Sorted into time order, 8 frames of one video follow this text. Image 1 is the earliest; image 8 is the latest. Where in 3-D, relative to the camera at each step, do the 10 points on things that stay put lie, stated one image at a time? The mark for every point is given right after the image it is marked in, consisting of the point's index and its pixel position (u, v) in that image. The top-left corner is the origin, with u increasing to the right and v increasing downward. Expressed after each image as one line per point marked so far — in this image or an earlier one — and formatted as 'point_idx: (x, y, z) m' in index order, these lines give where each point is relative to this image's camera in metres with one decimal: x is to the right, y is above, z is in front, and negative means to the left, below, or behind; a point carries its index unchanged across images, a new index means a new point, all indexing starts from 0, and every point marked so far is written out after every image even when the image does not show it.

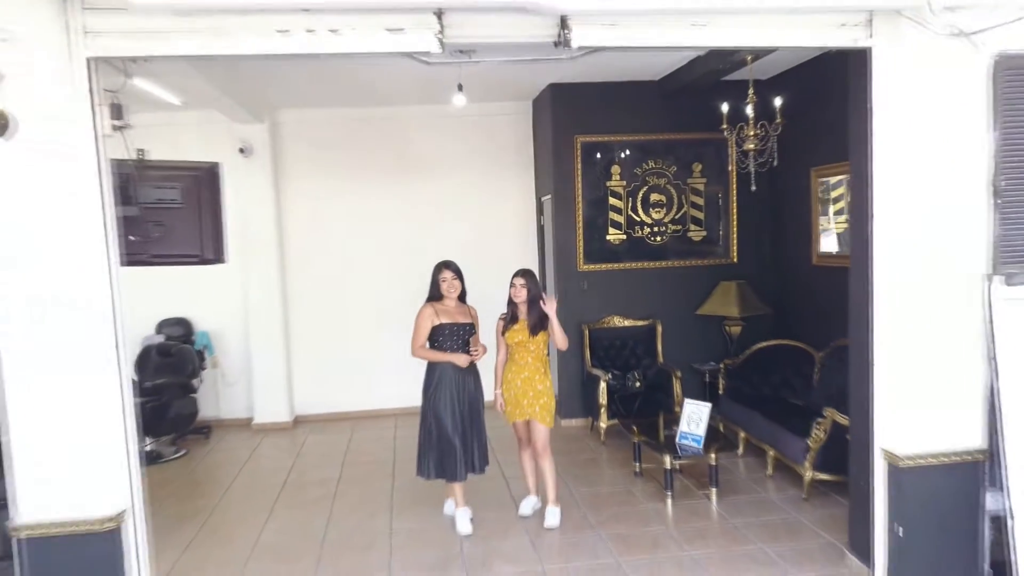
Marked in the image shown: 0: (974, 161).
0: (+1.0, +0.3, +3.2) m
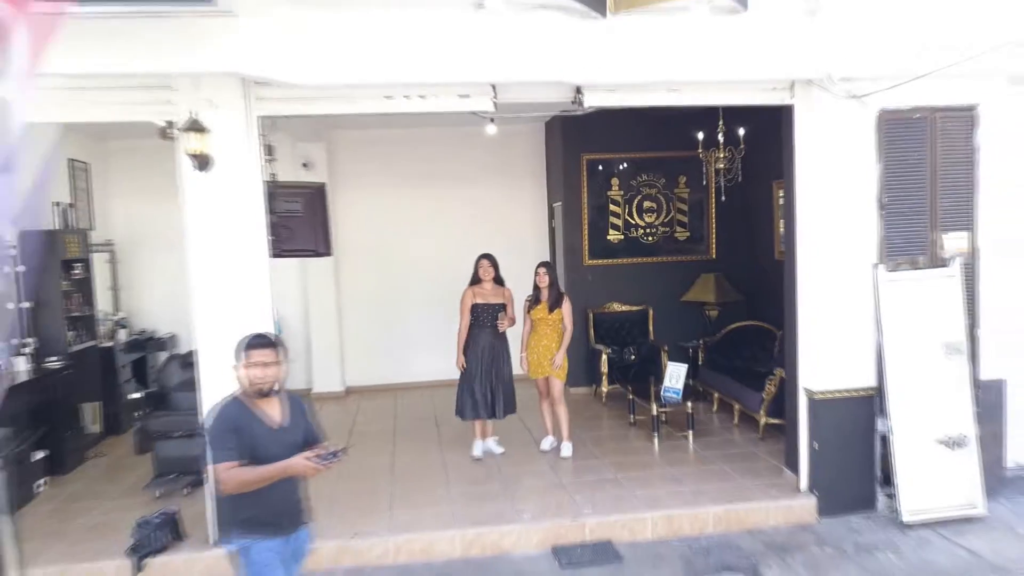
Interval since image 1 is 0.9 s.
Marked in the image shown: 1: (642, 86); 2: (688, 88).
0: (+1.1, +0.3, +4.6) m
1: (+0.4, +0.6, +4.4) m
2: (+0.5, +0.6, +4.5) m
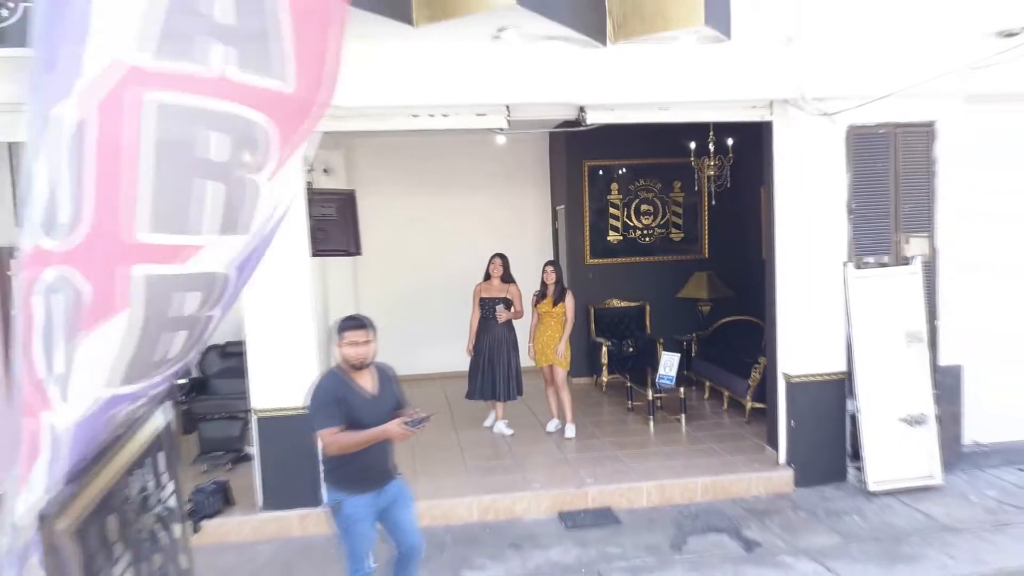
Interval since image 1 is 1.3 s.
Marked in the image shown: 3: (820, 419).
0: (+1.1, +0.3, +5.1) m
1: (+0.4, +0.6, +5.0) m
2: (+0.6, +0.6, +5.1) m
3: (+1.1, -0.5, +5.3) m
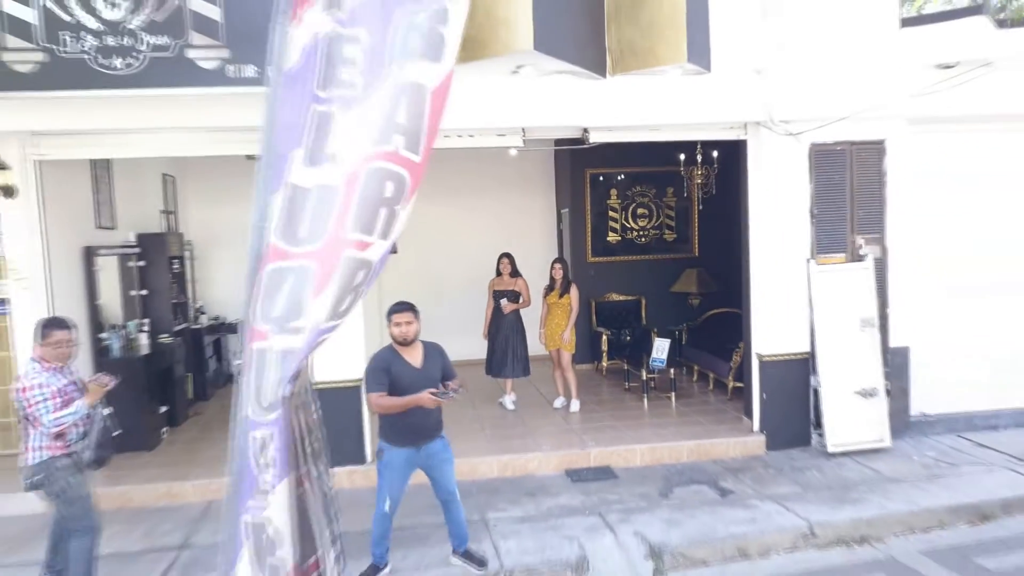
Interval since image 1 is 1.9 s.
0: (+1.2, +0.4, +6.1) m
1: (+0.5, +0.7, +5.9) m
2: (+0.6, +0.7, +6.0) m
3: (+1.2, -0.4, +6.2) m
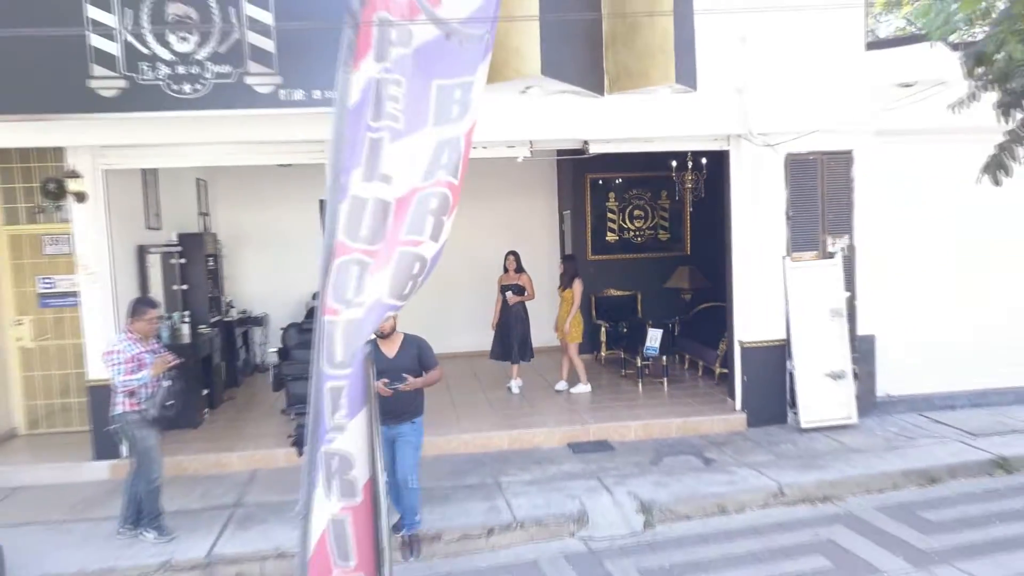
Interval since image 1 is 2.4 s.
0: (+1.2, +0.4, +6.8) m
1: (+0.5, +0.7, +6.7) m
2: (+0.7, +0.7, +6.8) m
3: (+1.2, -0.4, +6.9) m
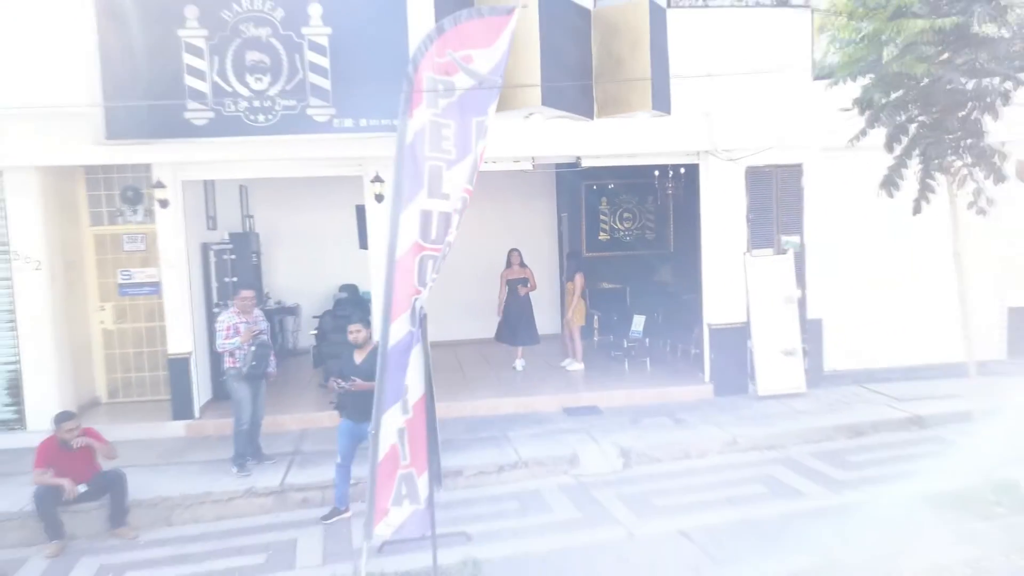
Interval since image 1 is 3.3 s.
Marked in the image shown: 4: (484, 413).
0: (+1.3, +0.4, +8.2) m
1: (+0.6, +0.7, +8.0) m
2: (+0.7, +0.7, +8.1) m
3: (+1.2, -0.4, +8.3) m
4: (-0.1, -0.7, +7.8) m
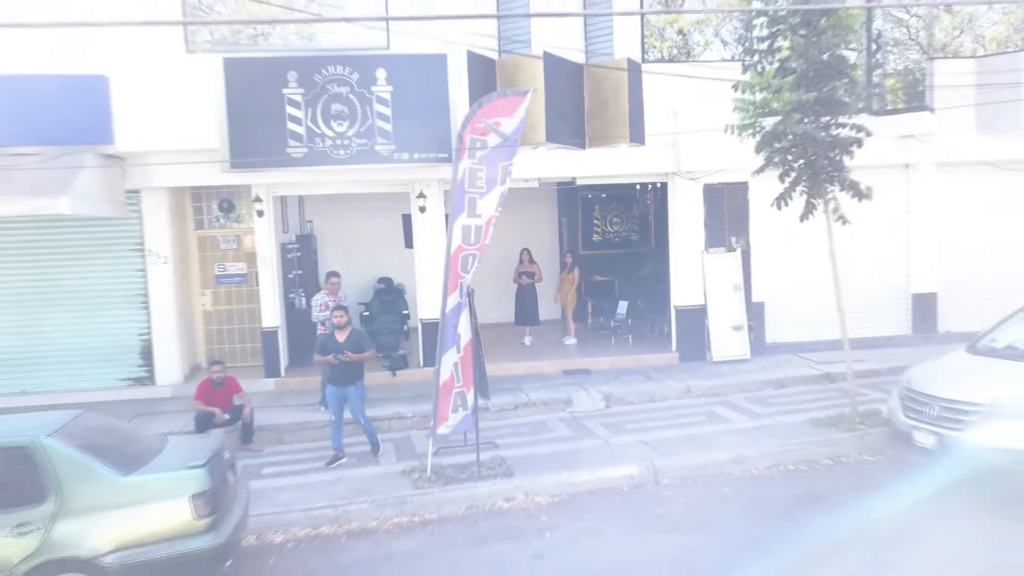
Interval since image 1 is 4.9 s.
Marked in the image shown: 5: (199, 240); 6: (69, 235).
0: (+1.3, +0.5, +10.6) m
1: (+0.6, +0.8, +10.5) m
2: (+0.8, +0.8, +10.5) m
3: (+1.3, -0.3, +10.7) m
4: (-0.1, -0.6, +10.3) m
5: (-2.3, +0.4, +10.8) m
6: (-2.9, +0.4, +9.7) m
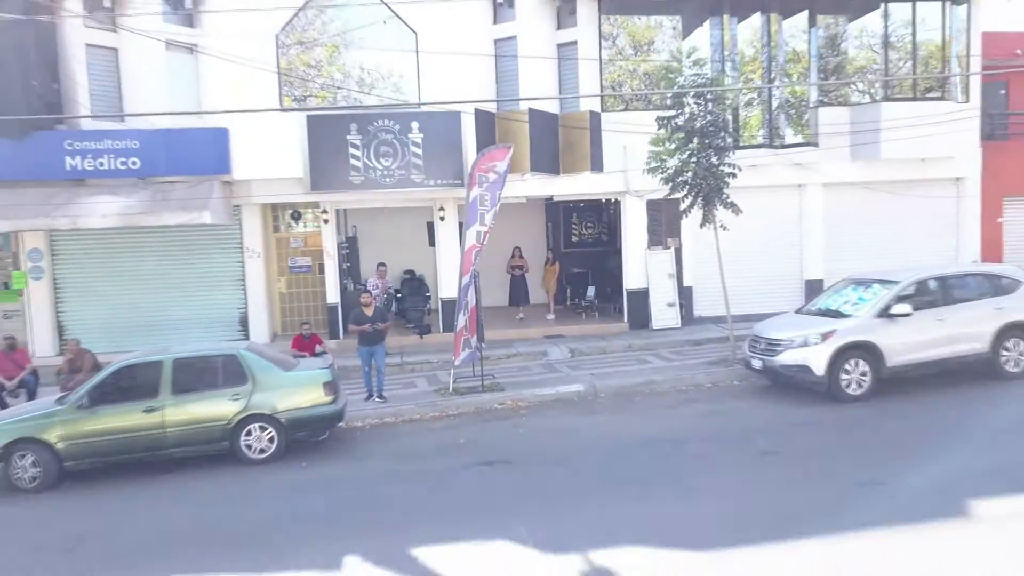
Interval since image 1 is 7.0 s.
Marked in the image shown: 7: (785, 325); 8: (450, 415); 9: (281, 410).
0: (+1.3, +0.6, +14.5) m
1: (+0.6, +0.9, +14.4) m
2: (+0.7, +0.9, +14.4) m
3: (+1.3, -0.2, +14.6) m
4: (-0.1, -0.5, +14.2) m
5: (-2.4, +0.5, +14.7) m
6: (-3.0, +0.5, +13.6) m
7: (+1.9, -0.3, +10.3) m
8: (-0.4, -0.9, +10.2) m
9: (-1.4, -0.7, +8.6) m
